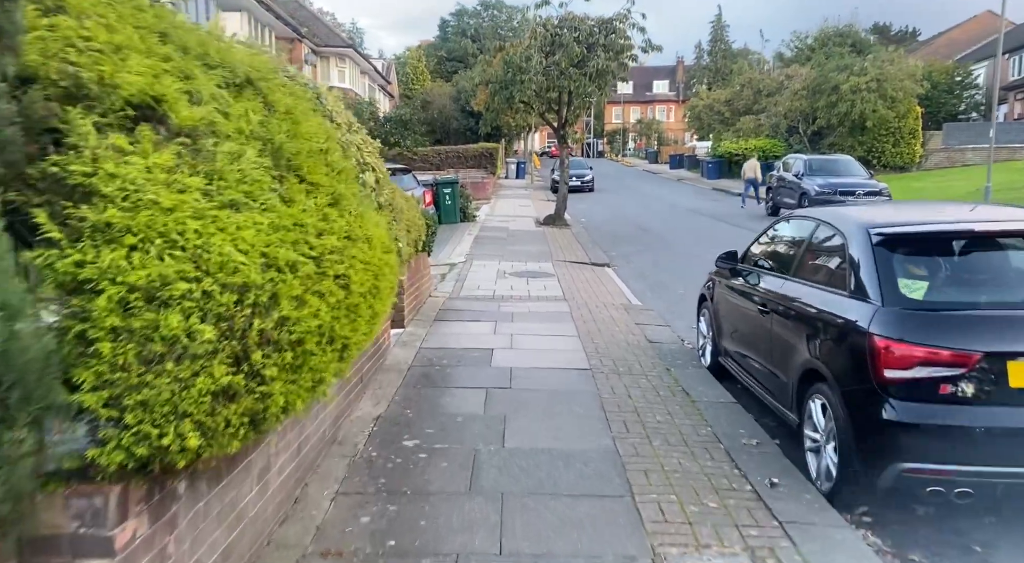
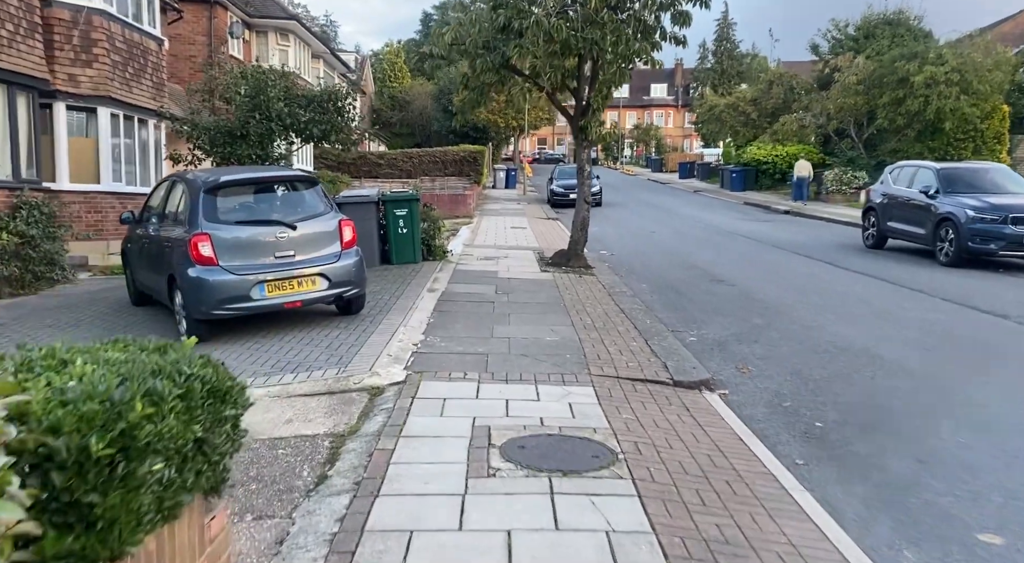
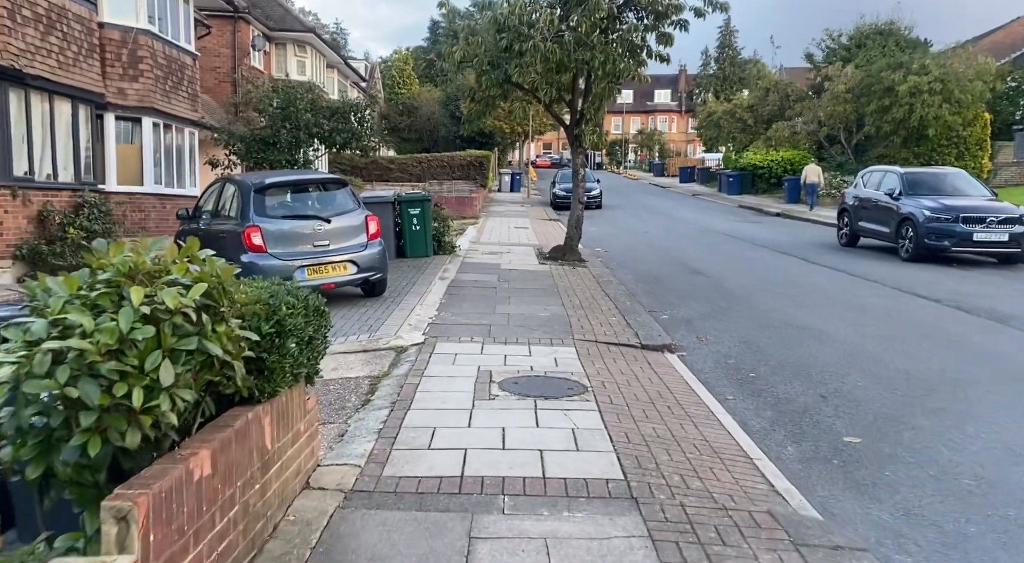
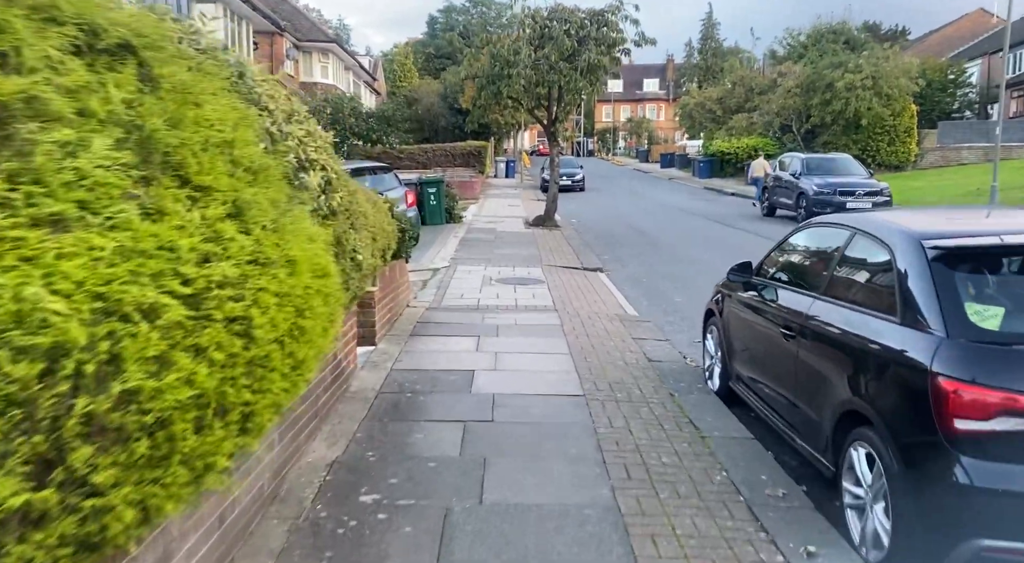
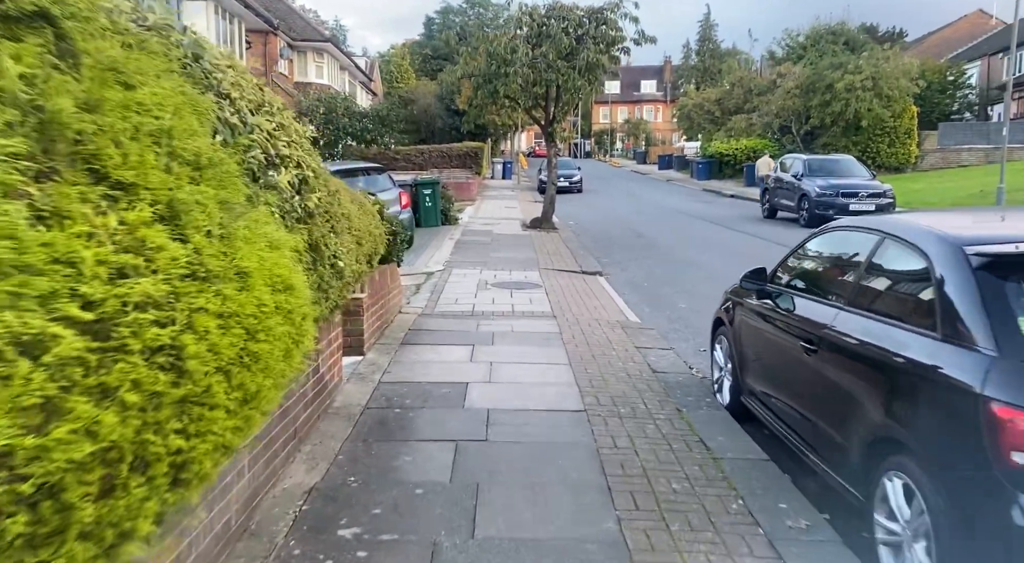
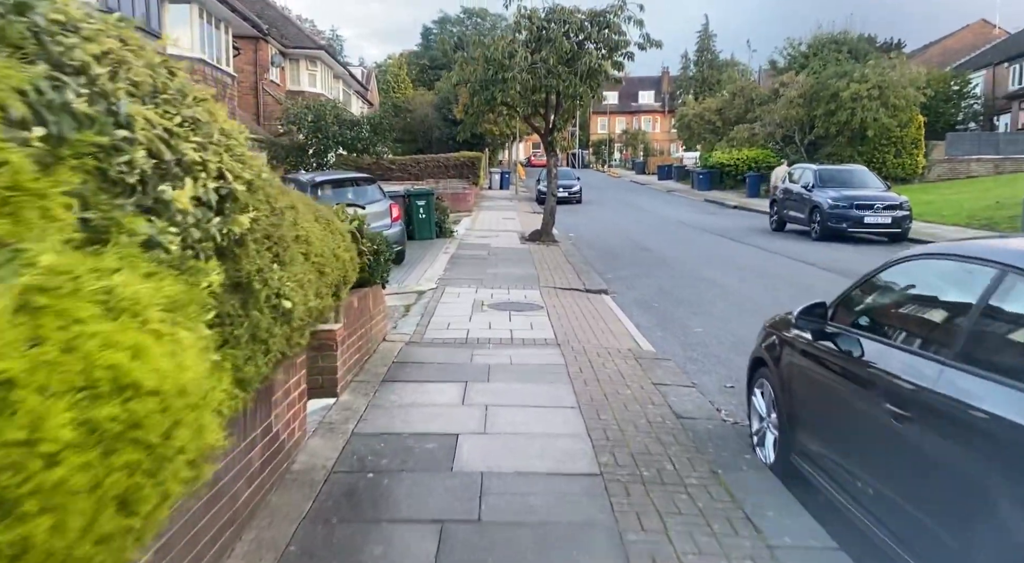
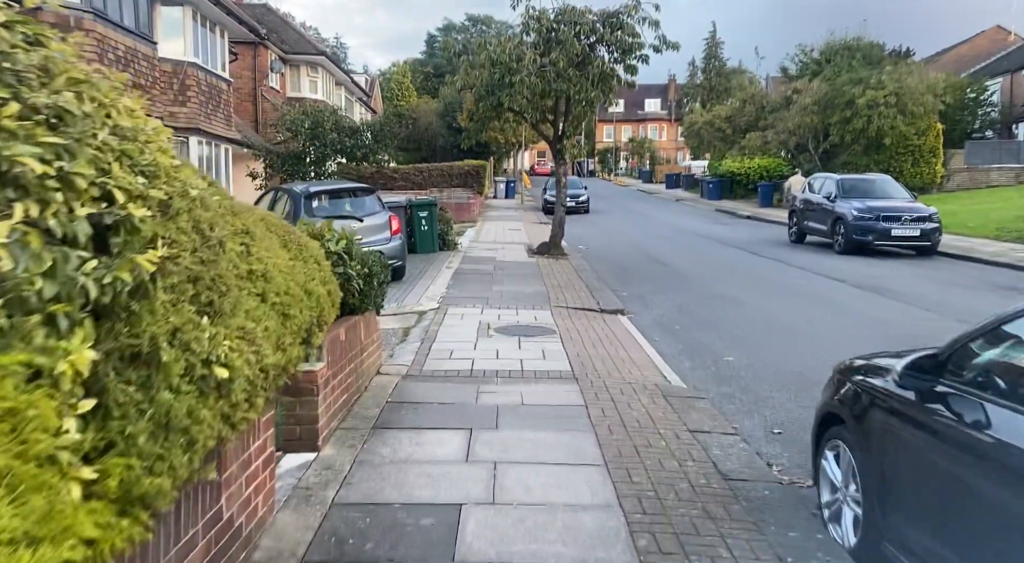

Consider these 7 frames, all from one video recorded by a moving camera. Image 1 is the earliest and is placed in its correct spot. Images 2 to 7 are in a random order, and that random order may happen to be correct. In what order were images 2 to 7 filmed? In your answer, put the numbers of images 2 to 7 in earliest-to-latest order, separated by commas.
4, 5, 6, 7, 3, 2
